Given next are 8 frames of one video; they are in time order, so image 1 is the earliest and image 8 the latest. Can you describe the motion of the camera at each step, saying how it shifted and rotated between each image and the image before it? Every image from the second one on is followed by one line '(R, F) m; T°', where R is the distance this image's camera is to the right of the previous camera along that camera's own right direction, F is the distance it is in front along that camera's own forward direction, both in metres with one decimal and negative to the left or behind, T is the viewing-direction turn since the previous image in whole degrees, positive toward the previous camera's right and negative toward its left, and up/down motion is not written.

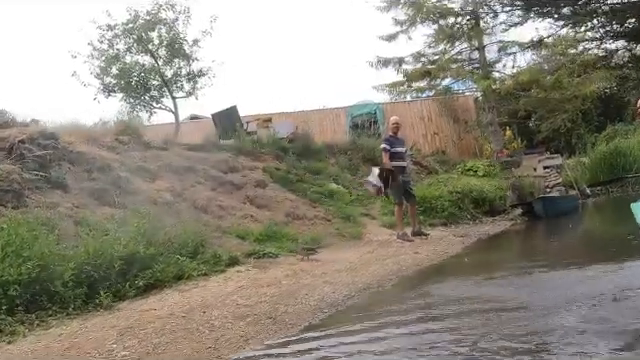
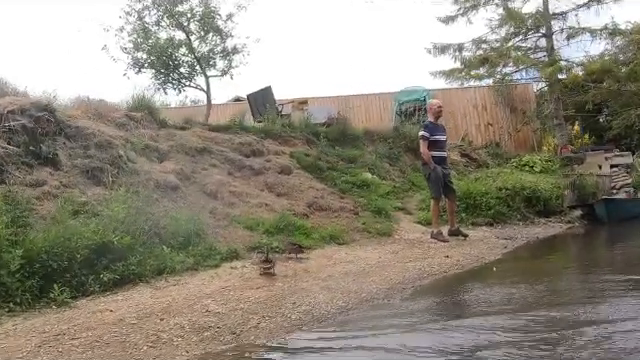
(+0.5, +1.1) m; -5°
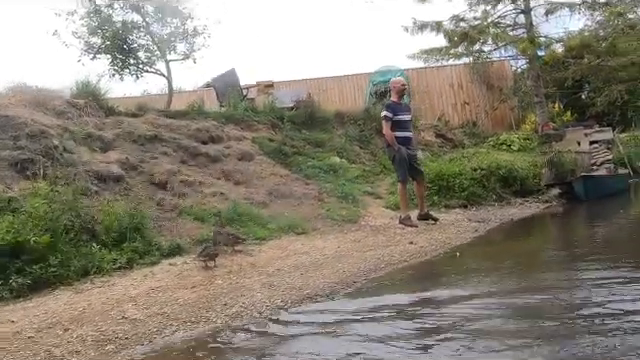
(+0.4, +0.6) m; +1°
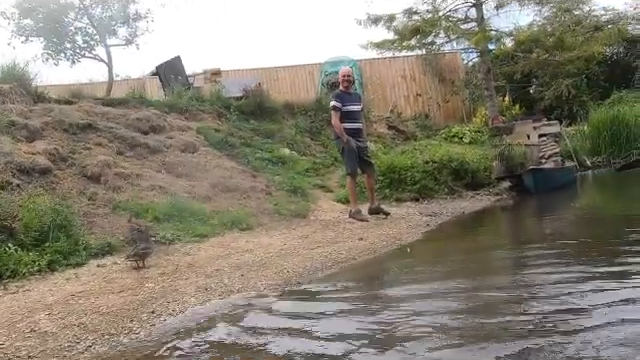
(+0.1, +0.4) m; +4°
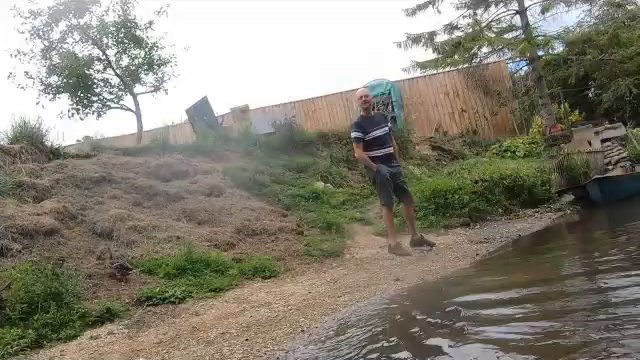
(+0.4, +0.8) m; -5°
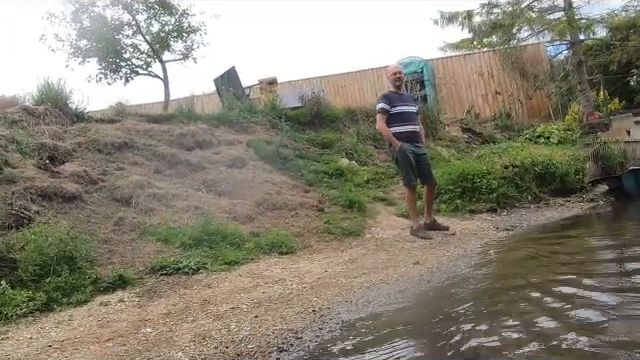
(+0.1, +0.2) m; -3°
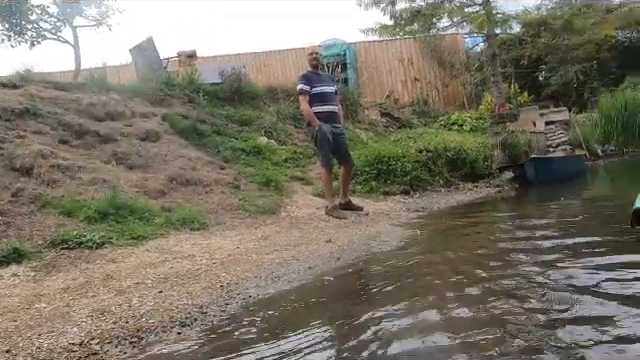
(+0.1, +0.1) m; +7°
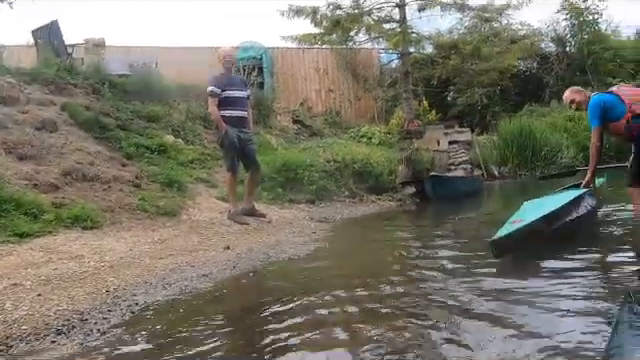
(+0.1, +0.1) m; +8°
